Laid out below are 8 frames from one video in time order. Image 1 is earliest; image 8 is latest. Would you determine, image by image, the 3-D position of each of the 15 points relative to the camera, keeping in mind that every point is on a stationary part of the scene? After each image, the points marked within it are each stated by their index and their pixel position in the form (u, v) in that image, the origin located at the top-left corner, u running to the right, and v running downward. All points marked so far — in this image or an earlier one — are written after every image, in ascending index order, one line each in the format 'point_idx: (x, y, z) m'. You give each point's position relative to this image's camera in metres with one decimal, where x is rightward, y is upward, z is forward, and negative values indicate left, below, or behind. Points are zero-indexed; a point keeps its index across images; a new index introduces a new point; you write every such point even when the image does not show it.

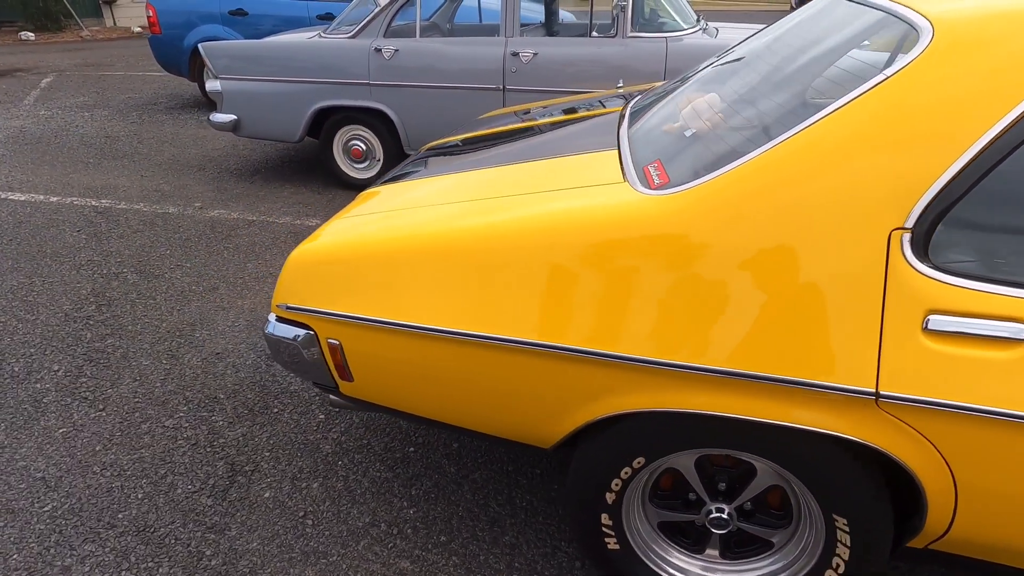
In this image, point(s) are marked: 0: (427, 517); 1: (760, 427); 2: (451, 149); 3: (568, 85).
0: (-0.3, -0.8, +2.3) m
1: (+0.6, -0.3, +1.5) m
2: (-0.2, +0.6, +2.7) m
3: (+0.5, +1.6, +4.9) m
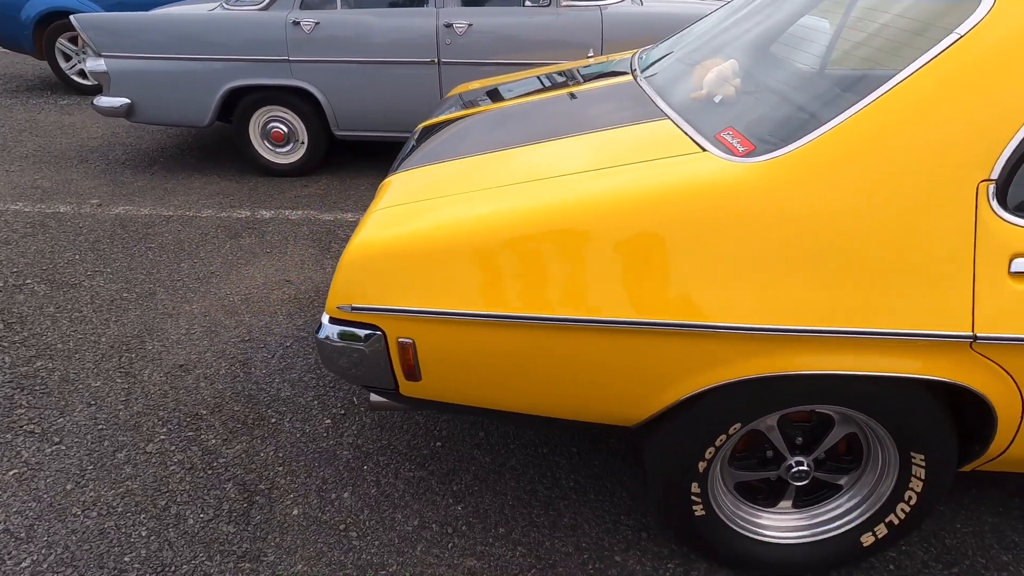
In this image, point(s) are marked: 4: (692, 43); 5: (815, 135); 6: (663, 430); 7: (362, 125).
0: (-0.1, -0.8, +2.2) m
1: (+0.9, -0.2, +1.6) m
2: (-0.2, +0.7, +2.5) m
3: (0.0, +1.8, +4.8) m
4: (+0.8, +1.0, +2.7) m
5: (+0.8, +0.4, +1.5) m
6: (+0.4, -0.4, +1.8) m
7: (-1.2, +1.3, +5.1) m
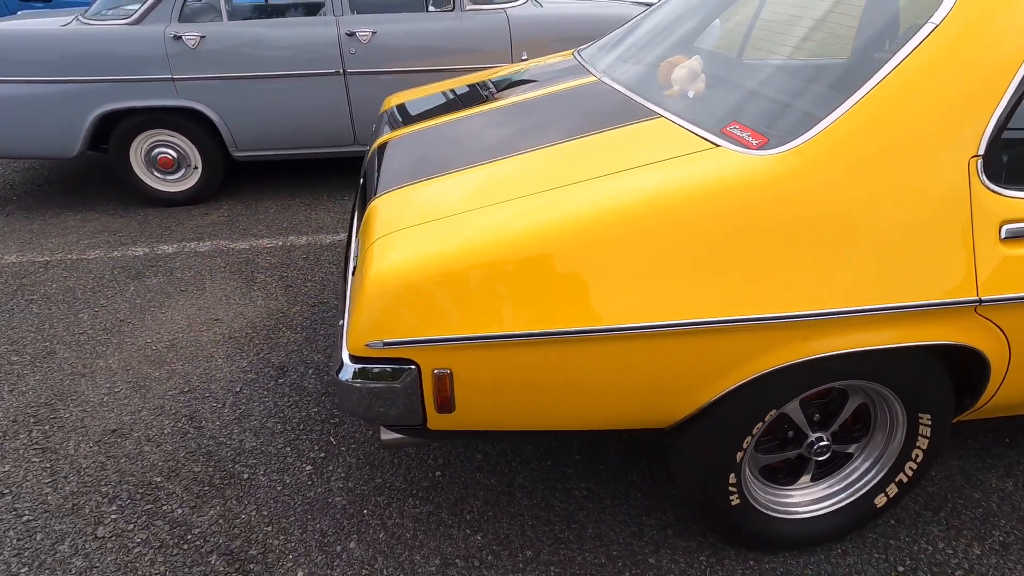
0: (0.0, -0.8, +2.1) m
1: (+1.0, -0.2, +1.7) m
2: (-0.4, +0.6, +2.4) m
3: (-0.7, +1.7, +4.7) m
4: (+0.5, +1.1, +2.8) m
5: (+0.8, +0.4, +1.6) m
6: (+0.5, -0.4, +1.8) m
7: (-1.9, +1.1, +4.8) m
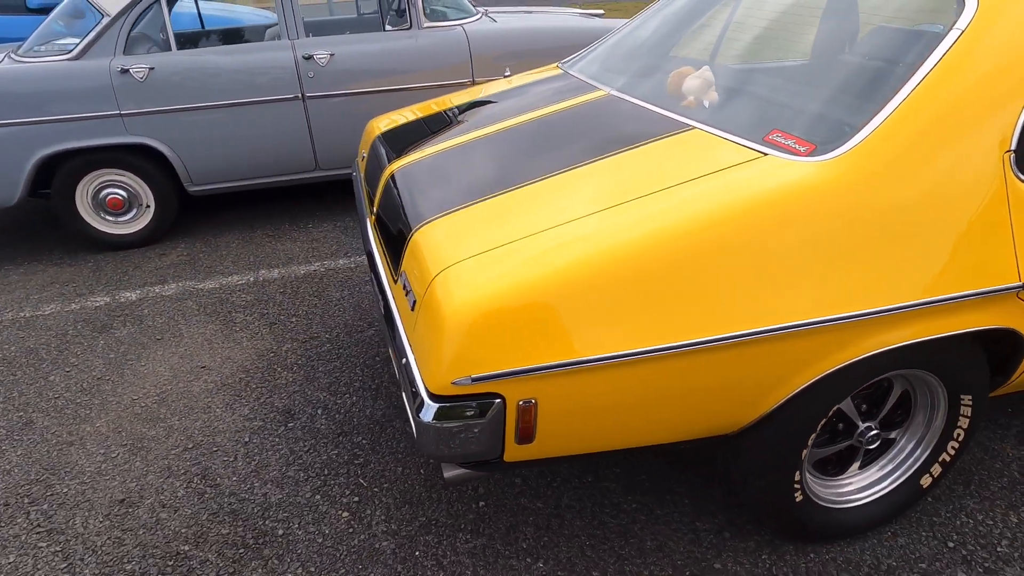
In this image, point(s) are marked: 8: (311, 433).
0: (+0.2, -0.9, +2.1) m
1: (+1.2, -0.2, +1.8) m
2: (-0.3, +0.5, +2.4) m
3: (-1.0, +1.5, +4.6) m
4: (+0.5, +1.0, +2.8) m
5: (+1.0, +0.4, +1.7) m
6: (+0.7, -0.4, +1.8) m
7: (-2.1, +0.8, +4.5) m
8: (-0.8, -0.6, +2.7) m
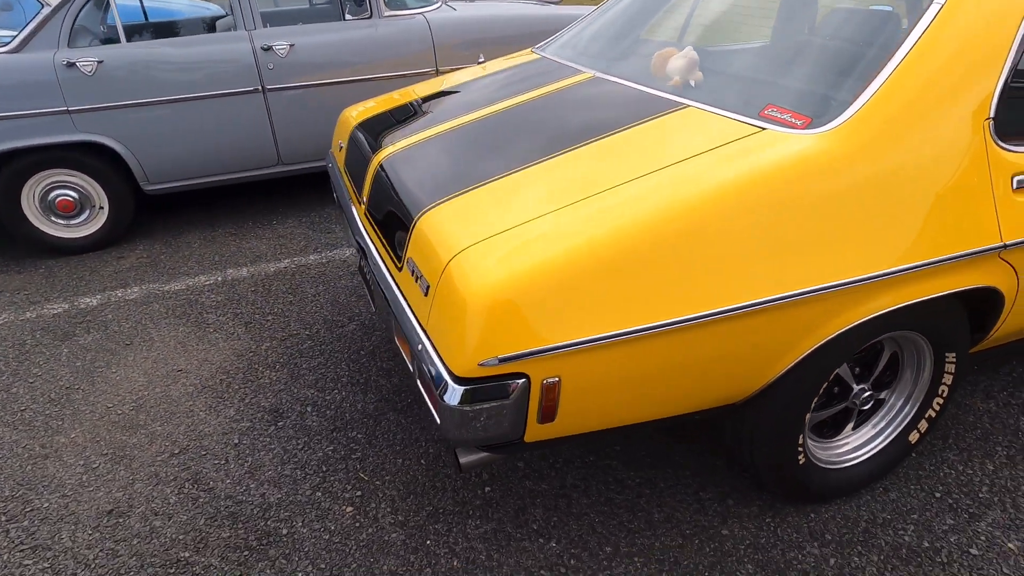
0: (+0.2, -0.8, +2.1) m
1: (+1.2, -0.1, +1.8) m
2: (-0.4, +0.6, +2.3) m
3: (-1.3, +1.5, +4.5) m
4: (+0.4, +1.1, +2.9) m
5: (+1.0, +0.5, +1.8) m
6: (+0.8, -0.3, +1.9) m
7: (-2.3, +0.8, +4.4) m
8: (-0.9, -0.6, +2.6) m
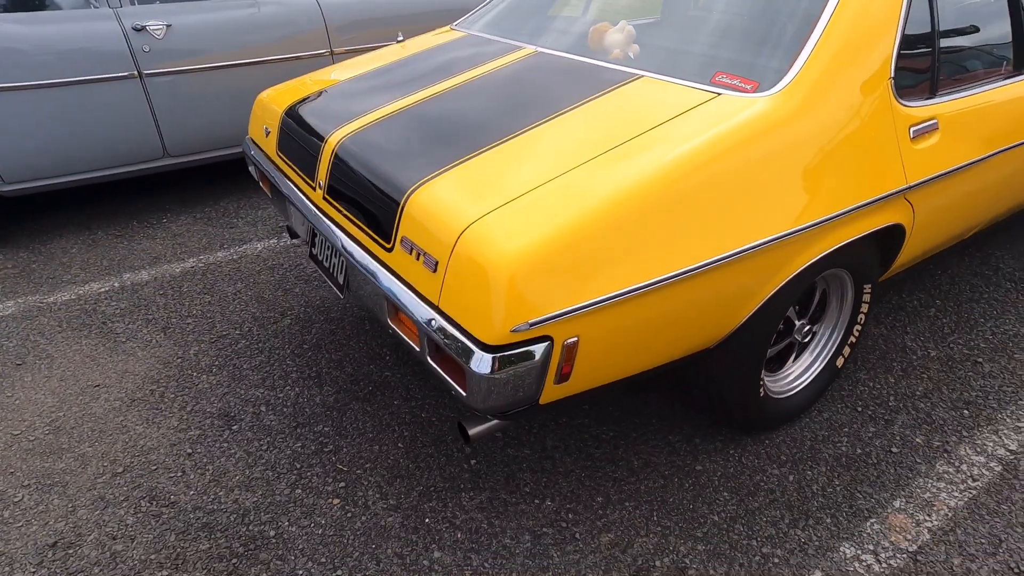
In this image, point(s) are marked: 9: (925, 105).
0: (+0.2, -0.7, +2.2) m
1: (+1.1, +0.1, +2.1) m
2: (-0.5, +0.6, +2.3) m
3: (-1.9, +1.5, +4.2) m
4: (+0.1, +1.2, +2.9) m
5: (+0.9, +0.7, +2.0) m
6: (+0.7, -0.2, +2.1) m
7: (-2.9, +0.7, +3.9) m
8: (-1.0, -0.6, +2.5) m
9: (+1.5, +0.6, +2.2) m
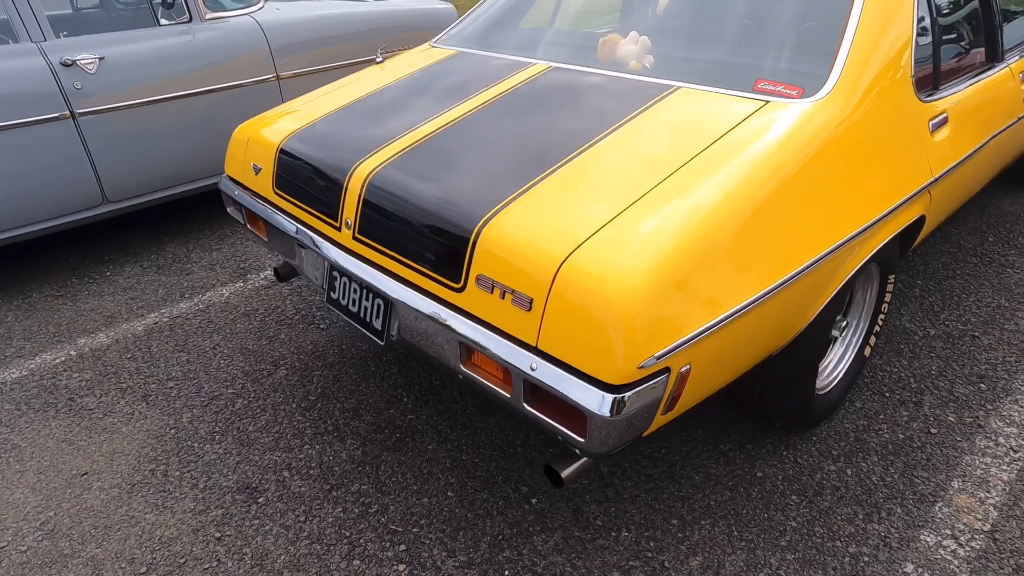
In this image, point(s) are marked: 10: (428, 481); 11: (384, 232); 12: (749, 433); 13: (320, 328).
0: (+0.4, -0.8, +2.1) m
1: (+1.3, +0.2, +2.2) m
2: (-0.4, +0.5, +2.1) m
3: (-2.1, +1.2, +3.8) m
4: (0.0, +1.1, +2.8) m
5: (+1.0, +0.7, +2.0) m
6: (+0.9, -0.2, +2.1) m
7: (-2.9, +0.3, +3.4) m
8: (-0.8, -0.8, +2.2) m
9: (+1.5, +0.7, +2.3) m
10: (-0.3, -0.7, +2.3) m
11: (-0.4, +0.2, +1.9) m
12: (+0.9, -0.6, +2.4) m
13: (-1.0, -0.2, +3.2) m
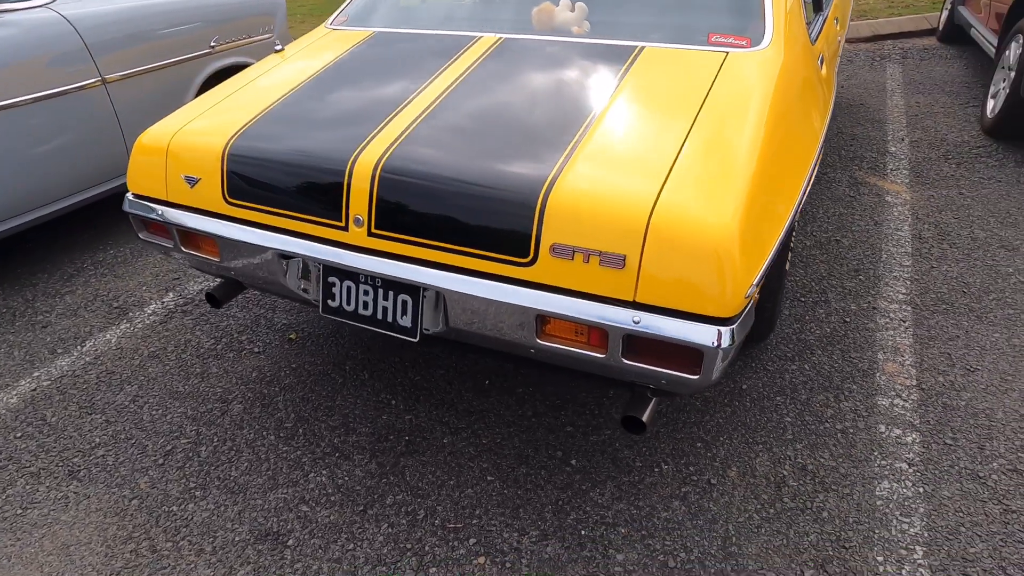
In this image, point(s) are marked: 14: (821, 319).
0: (+0.6, -0.6, +2.3) m
1: (+1.2, +0.5, +2.6) m
2: (-0.4, +0.5, +1.9) m
3: (-2.7, +0.9, +3.0) m
4: (-0.4, +1.2, +2.7) m
5: (+0.9, +1.0, +2.3) m
6: (+0.9, +0.1, +2.4) m
7: (-3.2, -0.2, +2.4) m
8: (-0.6, -0.8, +2.0) m
9: (+1.3, +1.1, +2.7) m
10: (-0.2, -0.7, +2.2) m
11: (-0.3, +0.2, +1.8) m
12: (+0.9, -0.3, +2.7) m
13: (-1.2, -0.3, +2.9) m
14: (+1.4, -0.1, +2.9) m
